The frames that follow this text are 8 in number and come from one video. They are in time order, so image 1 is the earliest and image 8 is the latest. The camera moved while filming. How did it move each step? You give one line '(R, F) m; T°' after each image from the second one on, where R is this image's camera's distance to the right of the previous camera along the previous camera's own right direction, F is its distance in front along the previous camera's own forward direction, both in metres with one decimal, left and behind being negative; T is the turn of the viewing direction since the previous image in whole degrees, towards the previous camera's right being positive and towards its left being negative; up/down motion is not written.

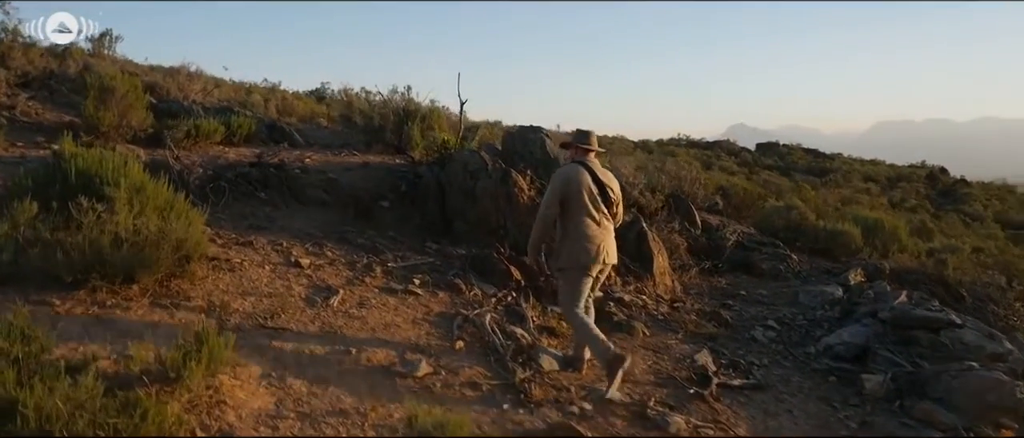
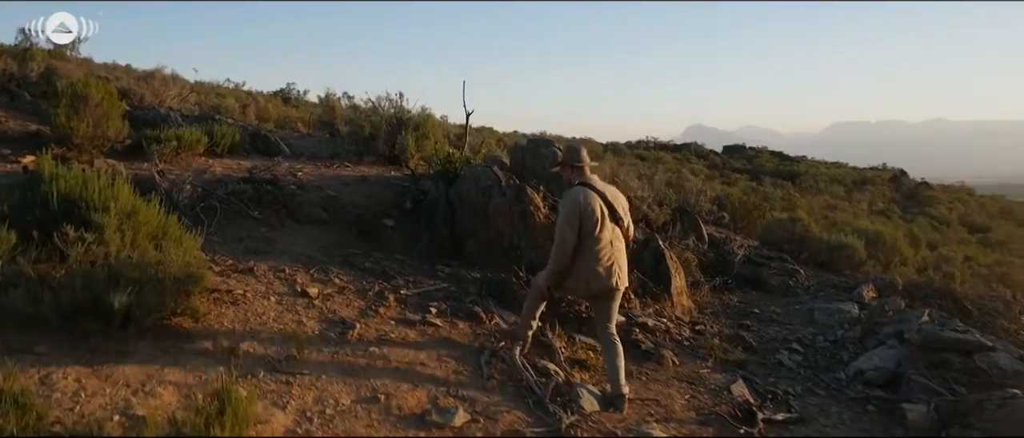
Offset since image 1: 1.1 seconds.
(-0.6, +0.5) m; +3°
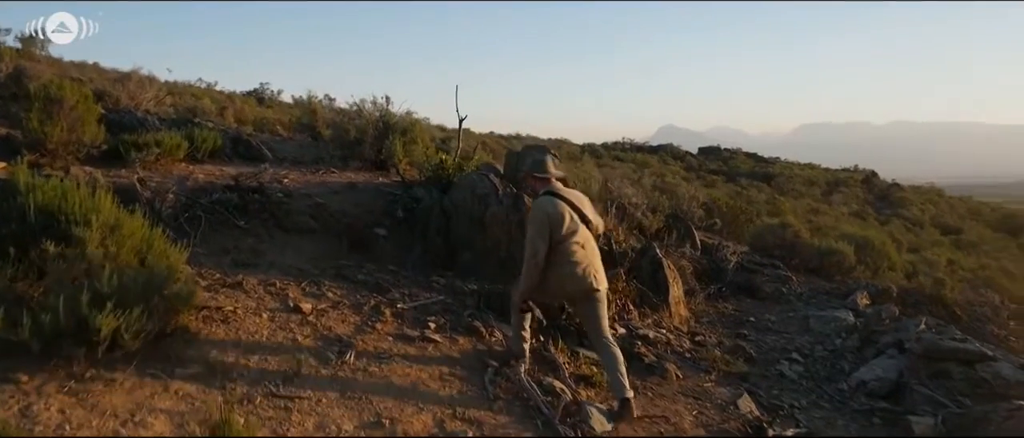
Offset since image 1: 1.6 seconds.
(-0.2, +0.2) m; +2°
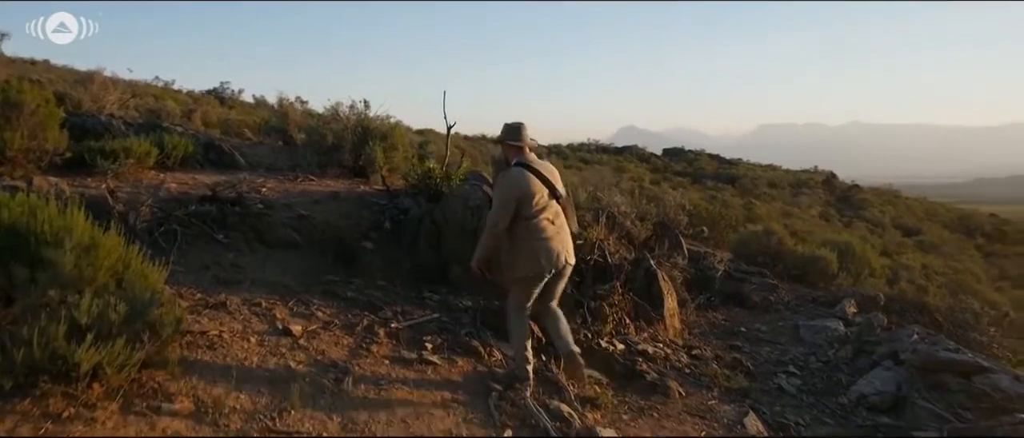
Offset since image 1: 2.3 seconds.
(-0.3, +0.3) m; +3°
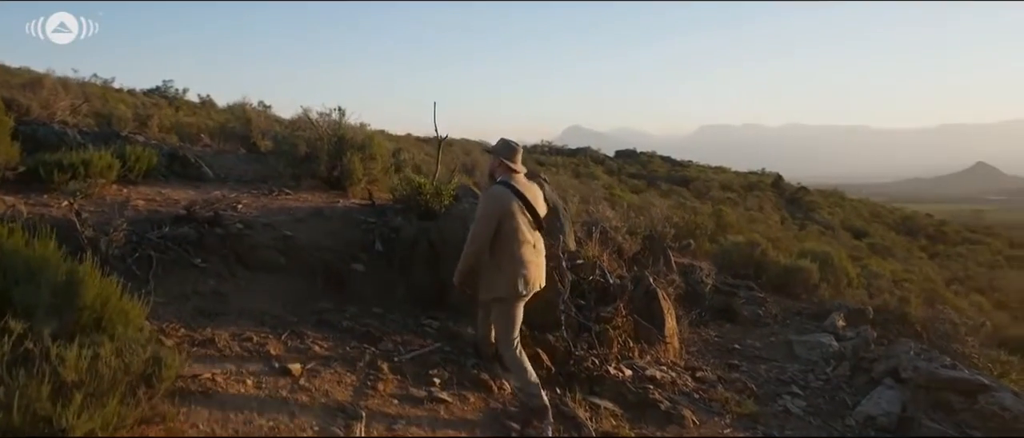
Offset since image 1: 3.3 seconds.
(-0.5, +0.4) m; +4°
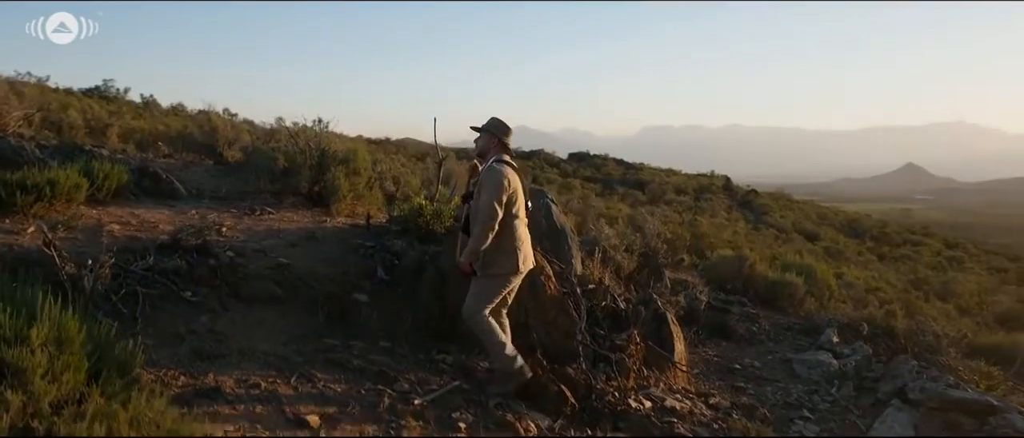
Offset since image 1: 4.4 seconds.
(-0.6, +0.4) m; +4°
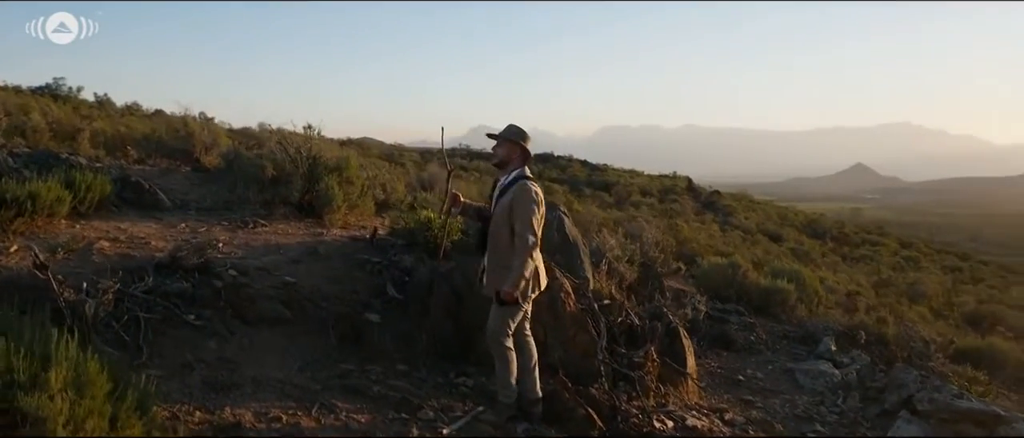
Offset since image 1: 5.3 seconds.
(-0.5, +0.3) m; +3°
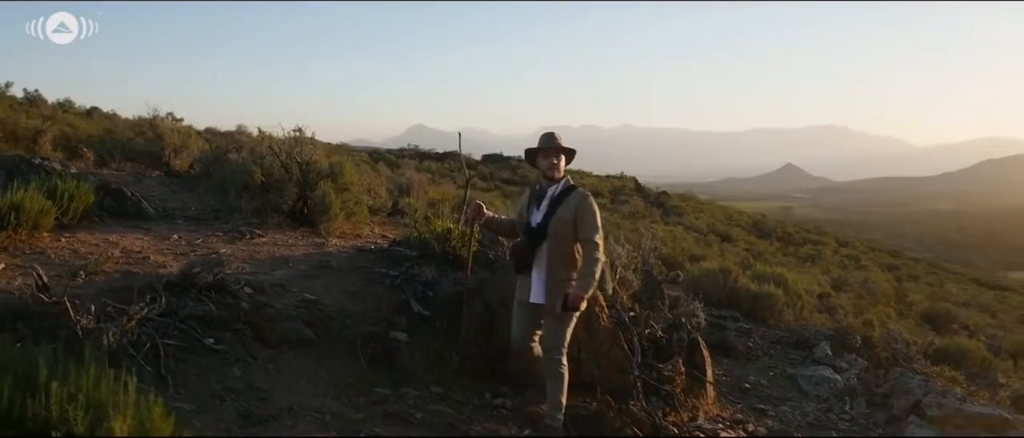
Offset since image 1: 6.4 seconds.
(-0.7, +0.3) m; +5°
